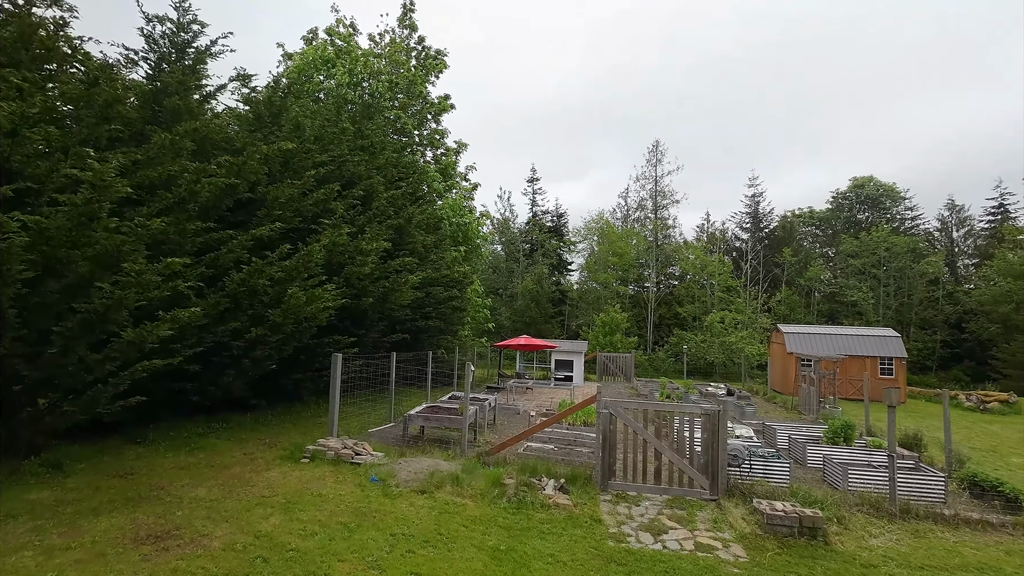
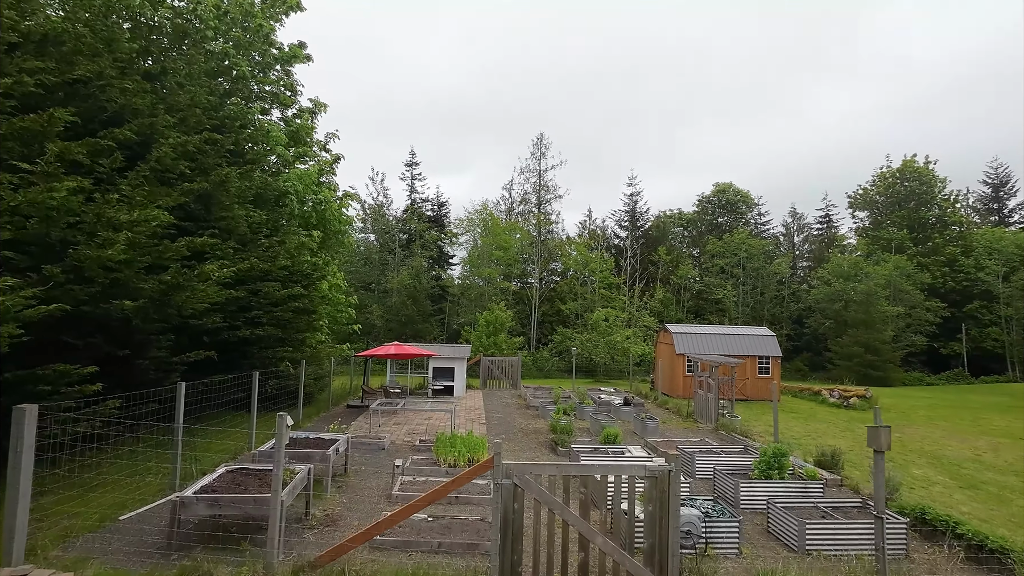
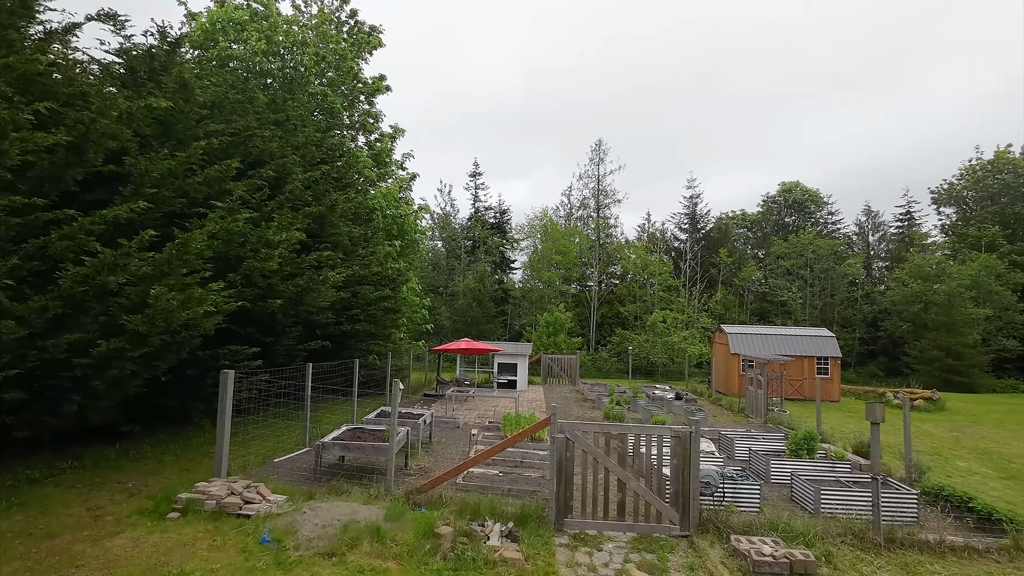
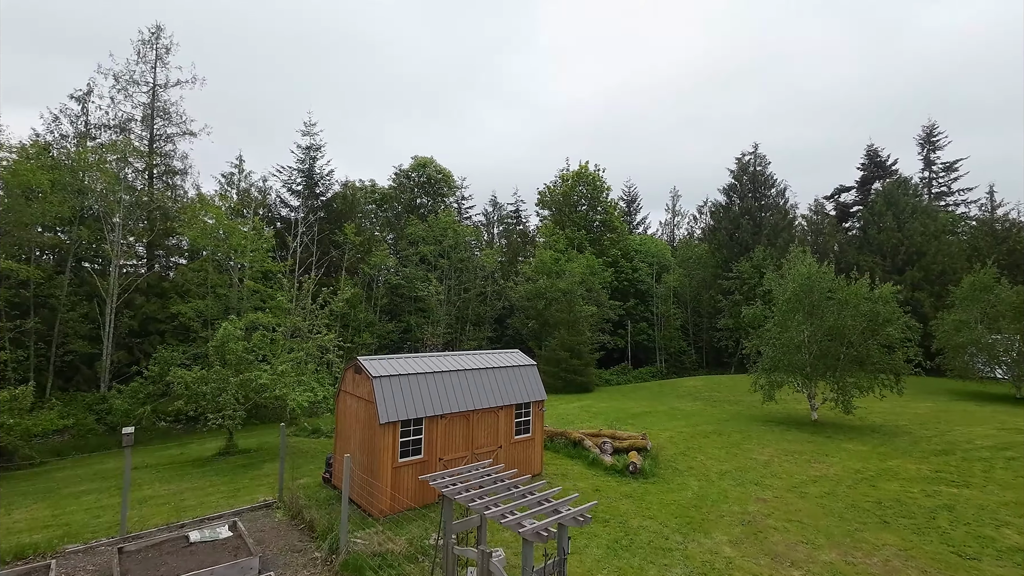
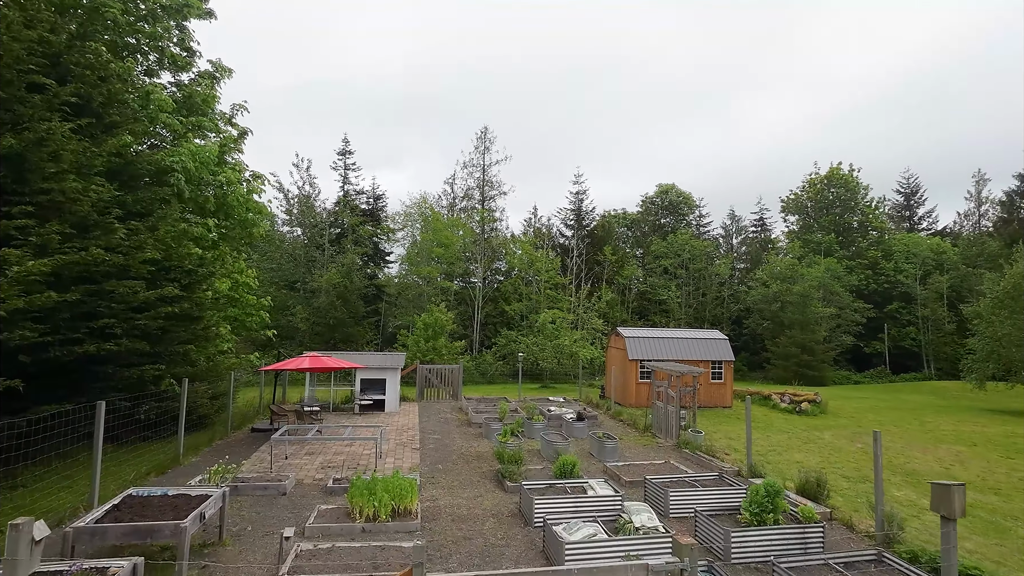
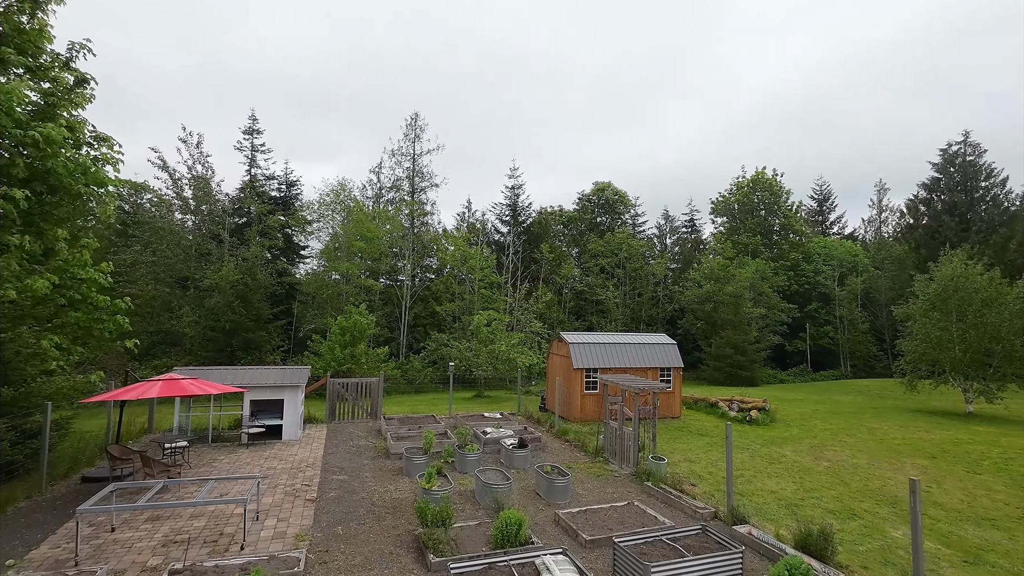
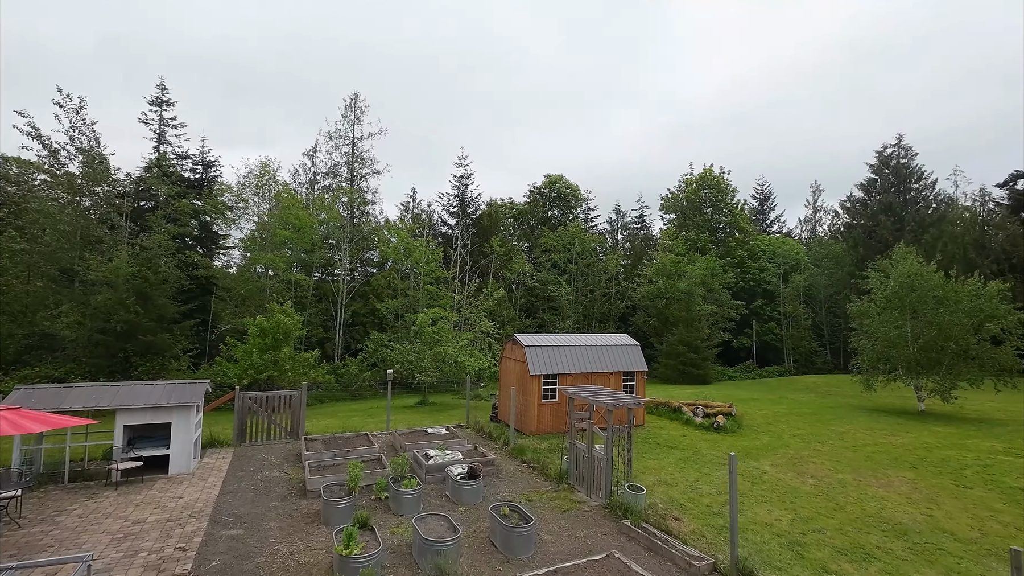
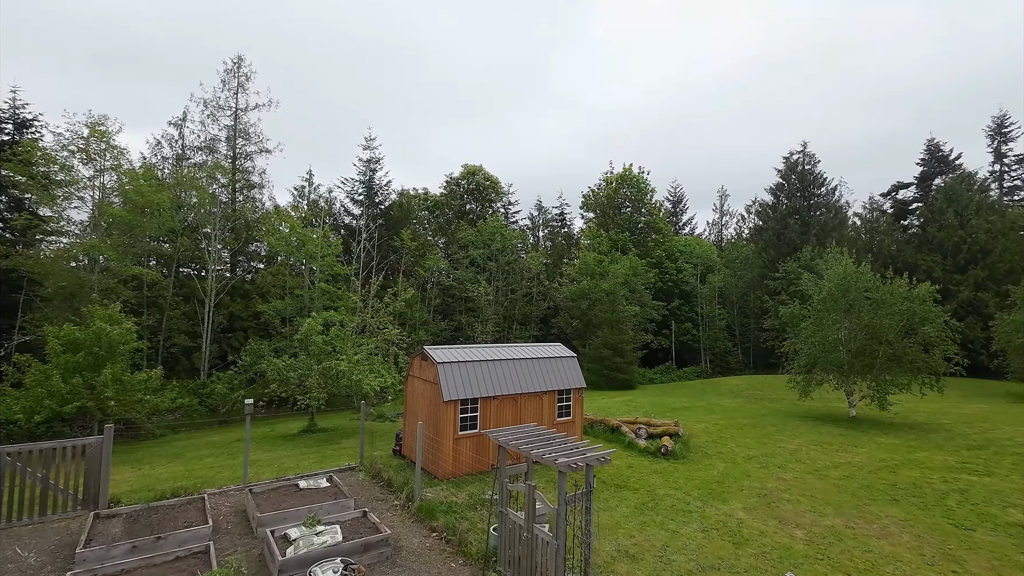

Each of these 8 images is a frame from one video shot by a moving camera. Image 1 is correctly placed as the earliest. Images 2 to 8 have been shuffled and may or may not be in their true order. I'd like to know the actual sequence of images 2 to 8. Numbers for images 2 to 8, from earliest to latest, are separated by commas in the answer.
3, 2, 5, 6, 7, 8, 4
